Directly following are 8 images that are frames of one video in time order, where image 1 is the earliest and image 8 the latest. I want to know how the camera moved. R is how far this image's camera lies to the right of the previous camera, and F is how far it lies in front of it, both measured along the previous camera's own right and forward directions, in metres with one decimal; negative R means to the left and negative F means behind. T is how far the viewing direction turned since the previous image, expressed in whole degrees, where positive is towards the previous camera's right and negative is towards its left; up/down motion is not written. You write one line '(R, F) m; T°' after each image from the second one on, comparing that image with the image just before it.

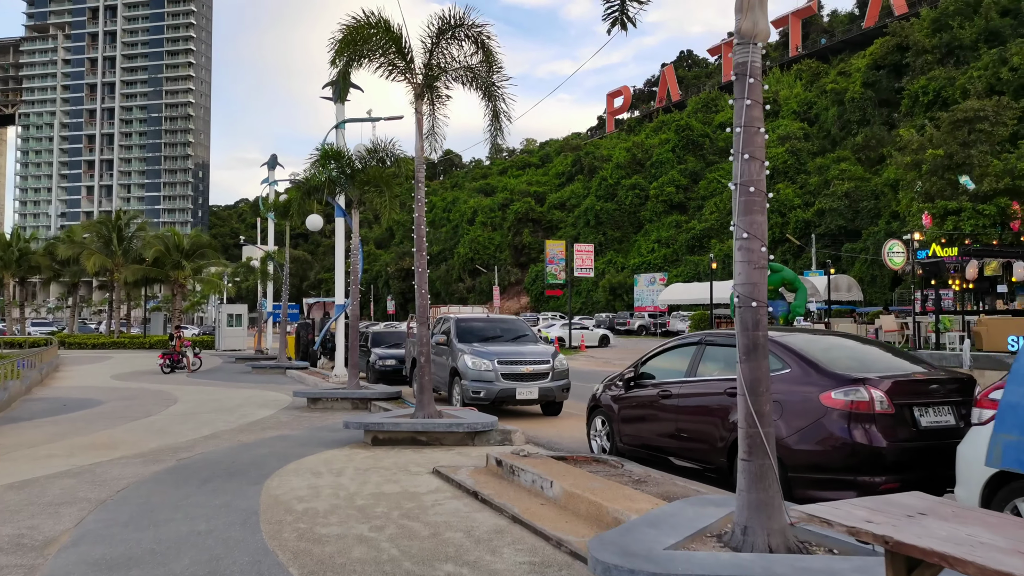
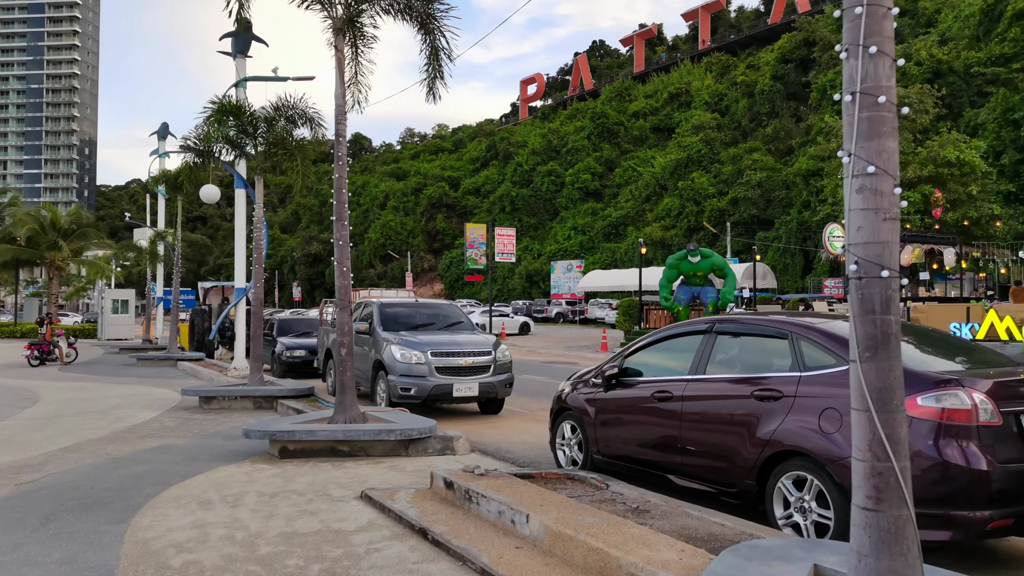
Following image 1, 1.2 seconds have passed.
(-0.3, +1.7) m; +7°
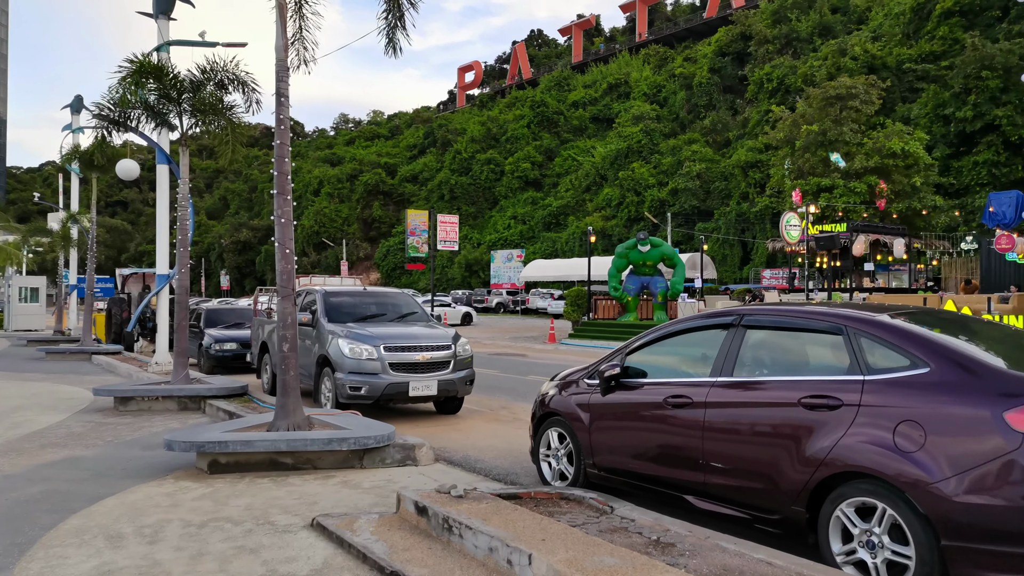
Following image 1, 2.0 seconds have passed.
(-0.3, +1.0) m; +5°
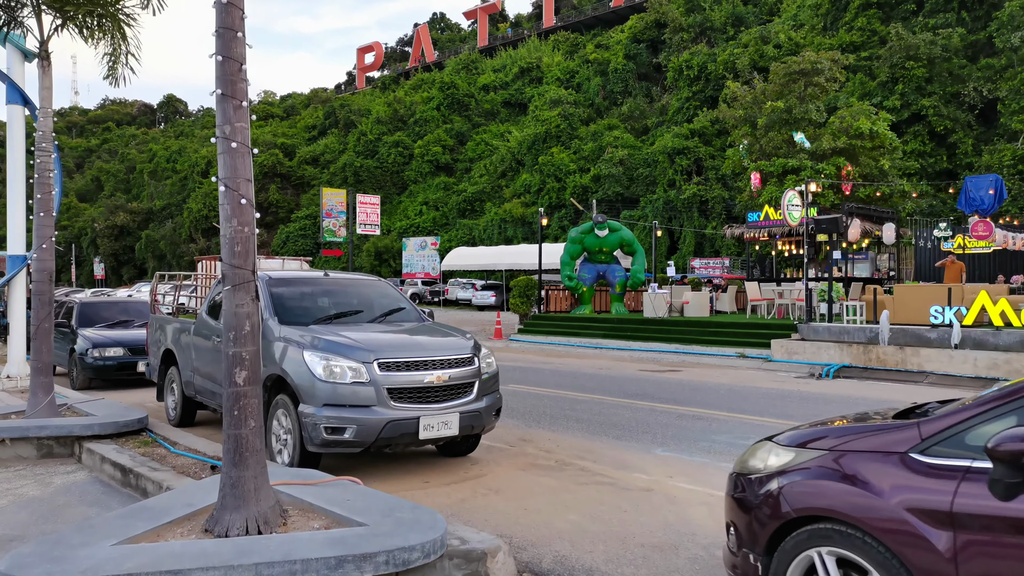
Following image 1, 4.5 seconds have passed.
(-1.3, +3.1) m; +8°
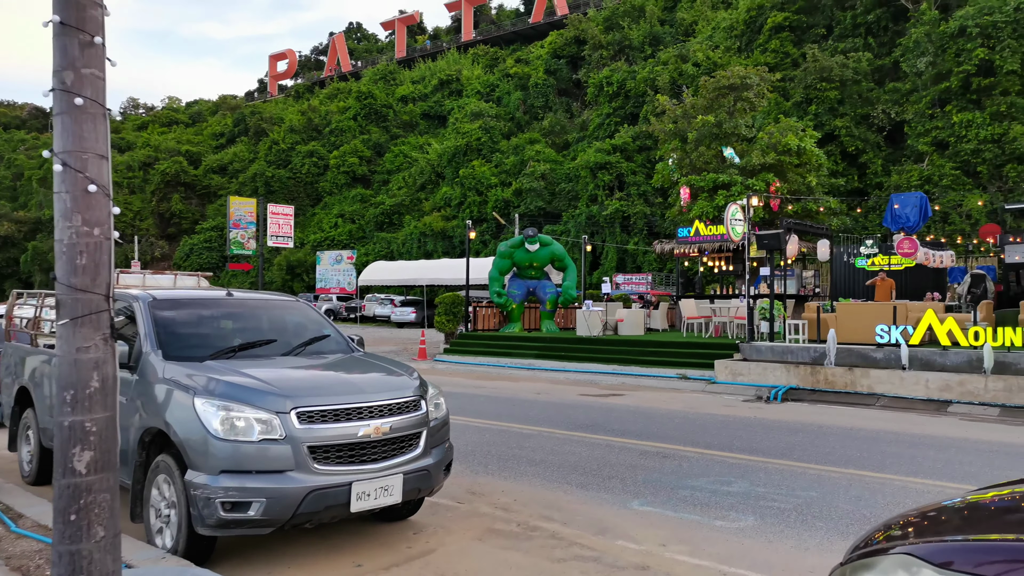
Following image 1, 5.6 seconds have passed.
(-0.3, +1.3) m; +6°
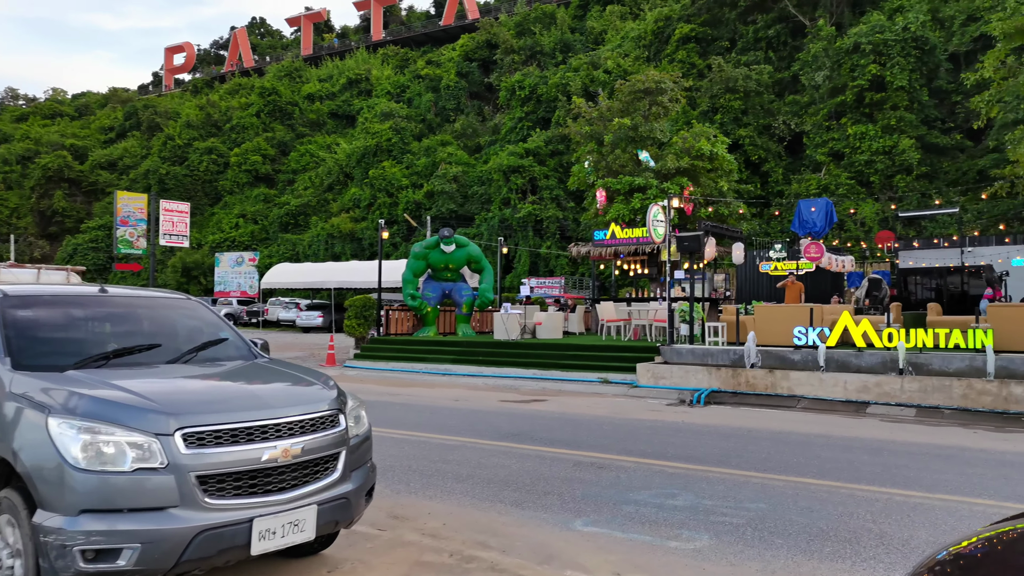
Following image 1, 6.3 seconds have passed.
(-0.2, +0.7) m; +7°
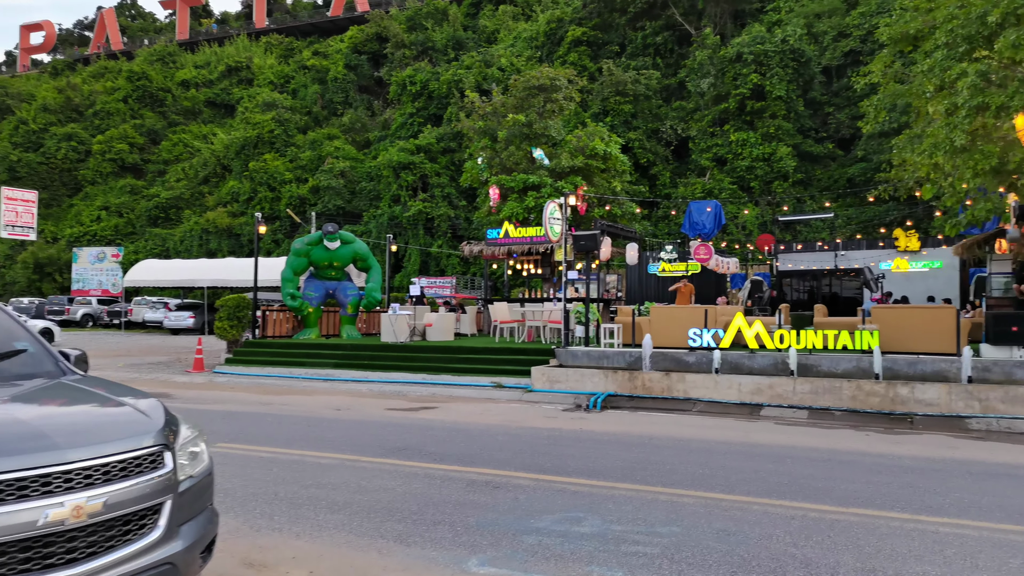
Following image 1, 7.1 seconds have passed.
(0.0, +0.8) m; +8°
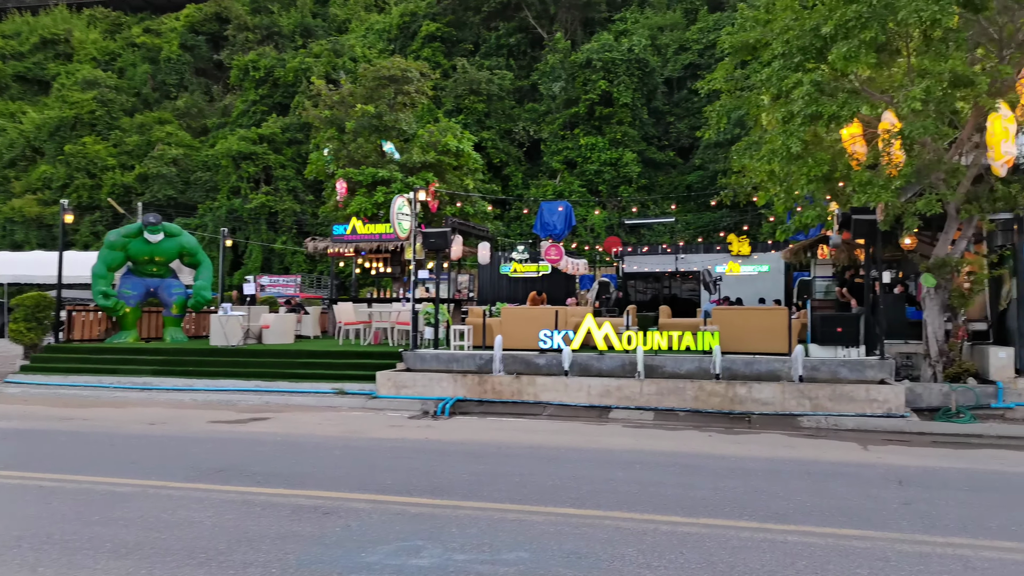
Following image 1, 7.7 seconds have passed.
(+0.1, +0.6) m; +11°
